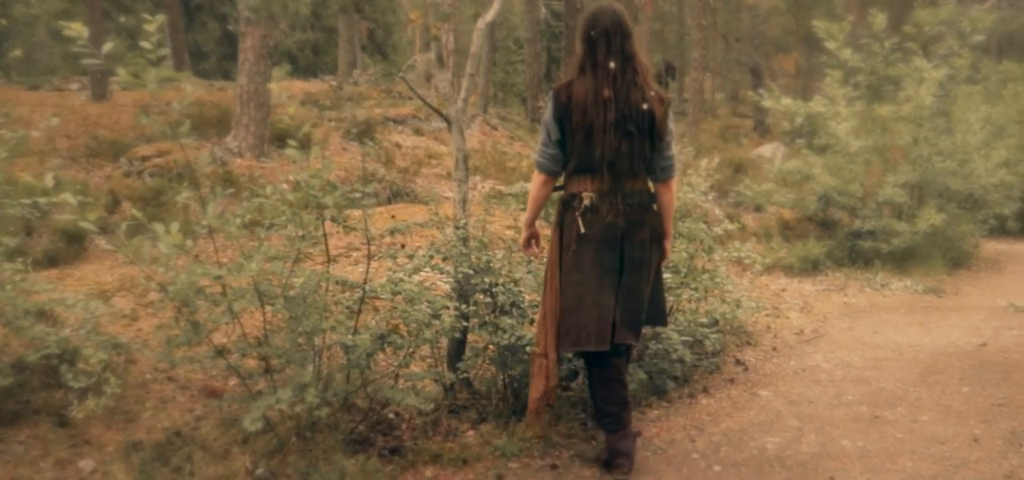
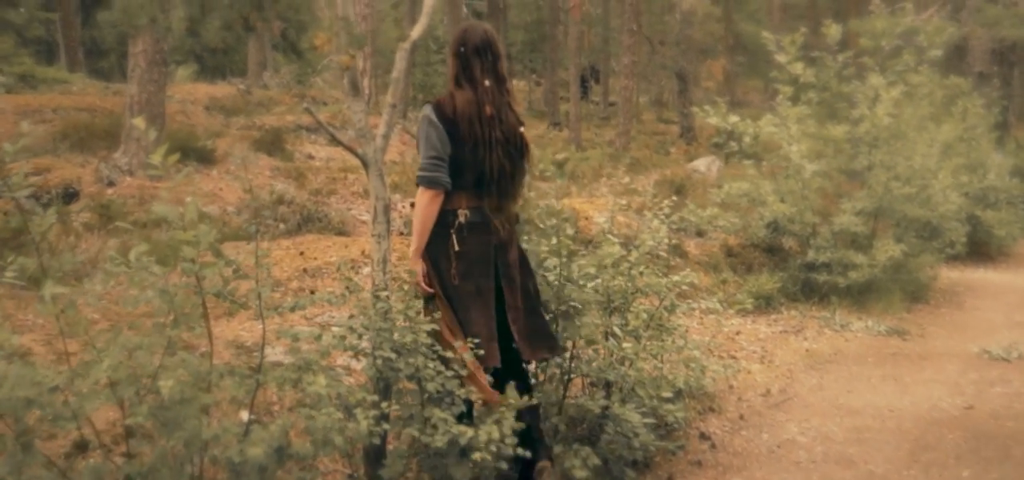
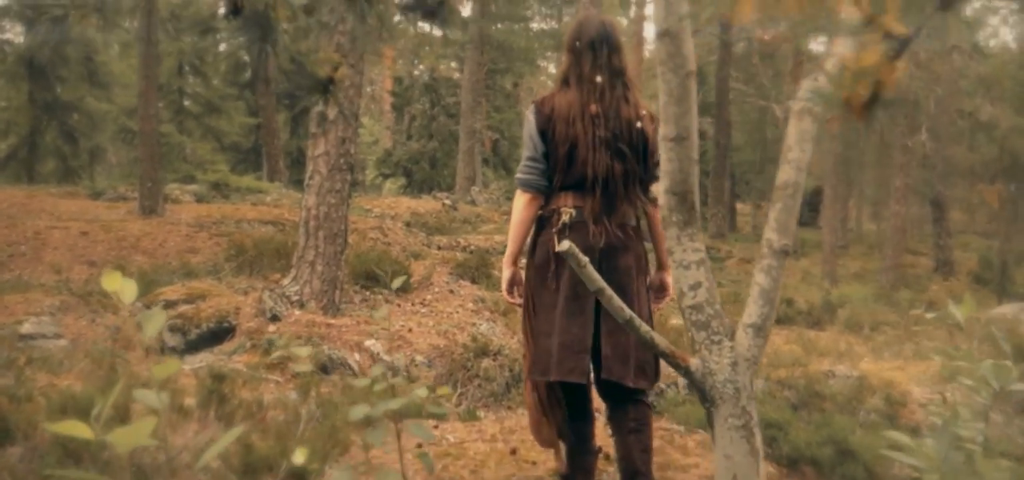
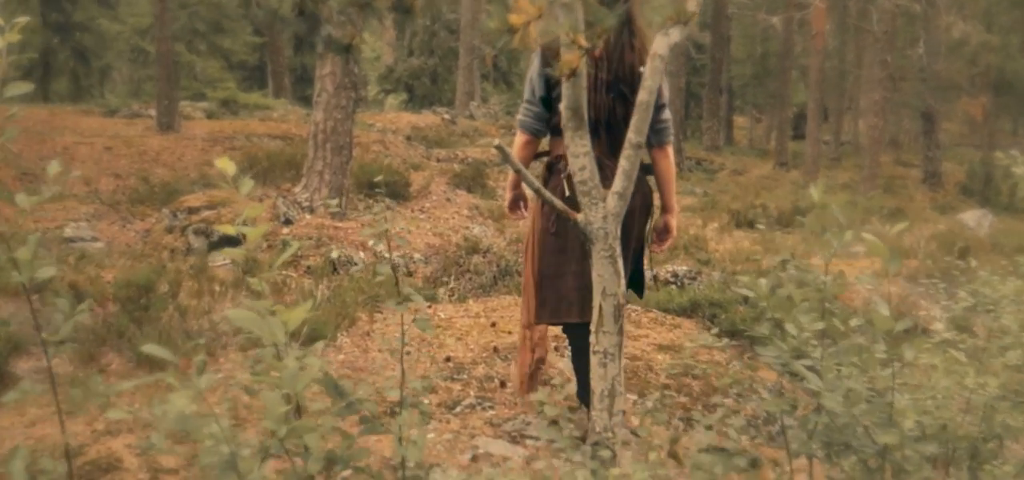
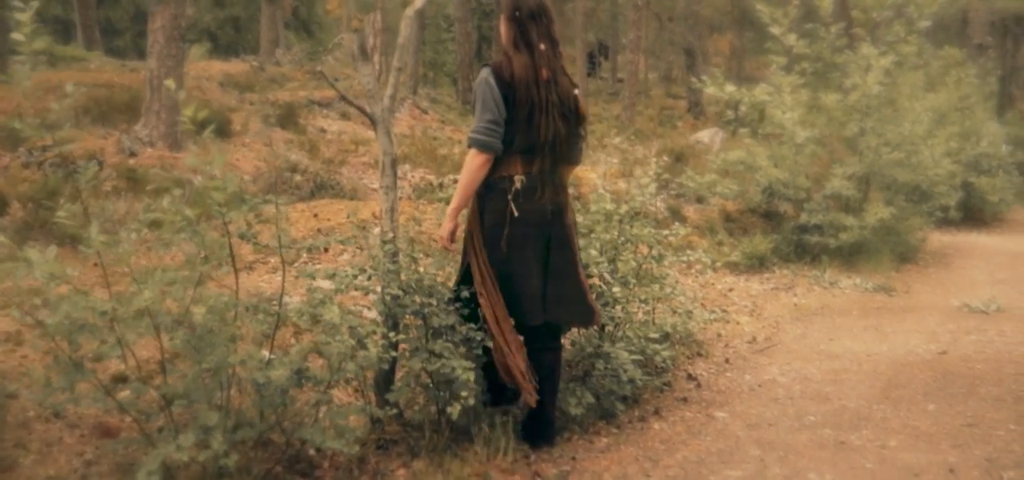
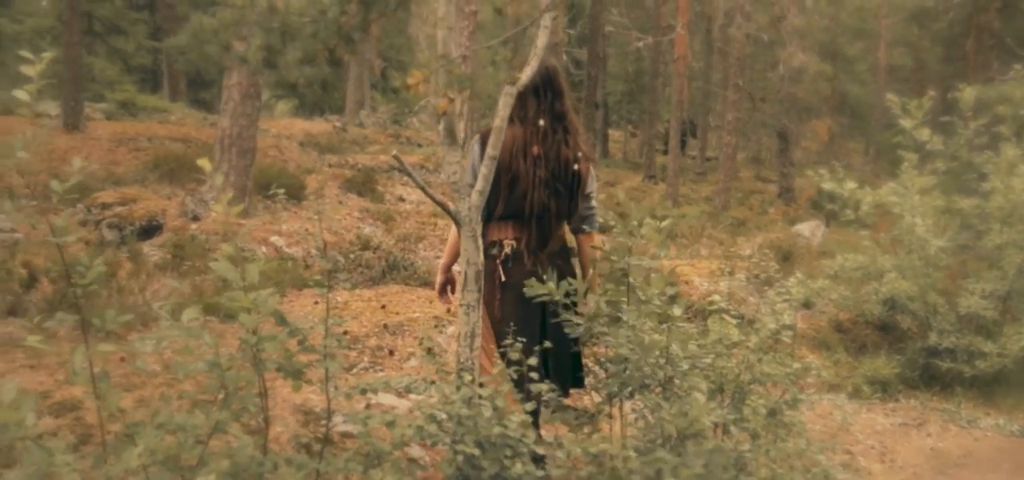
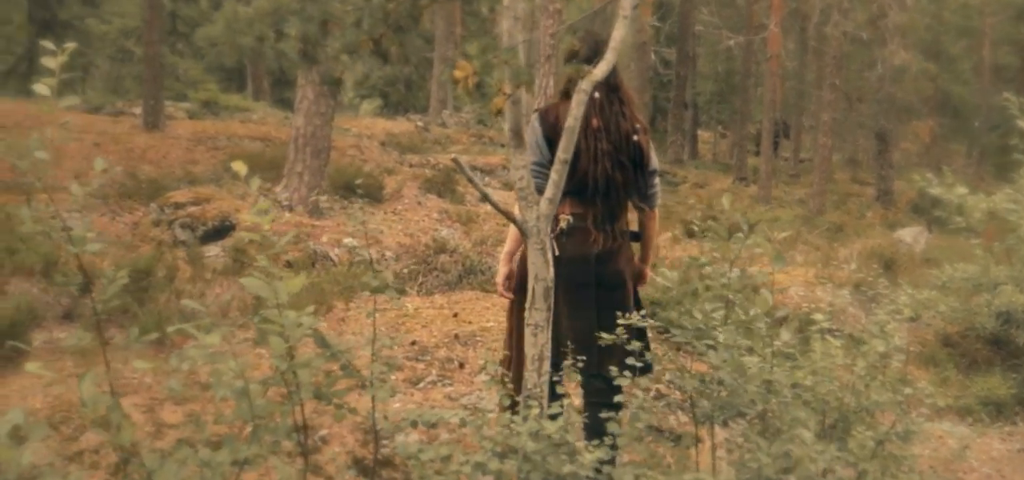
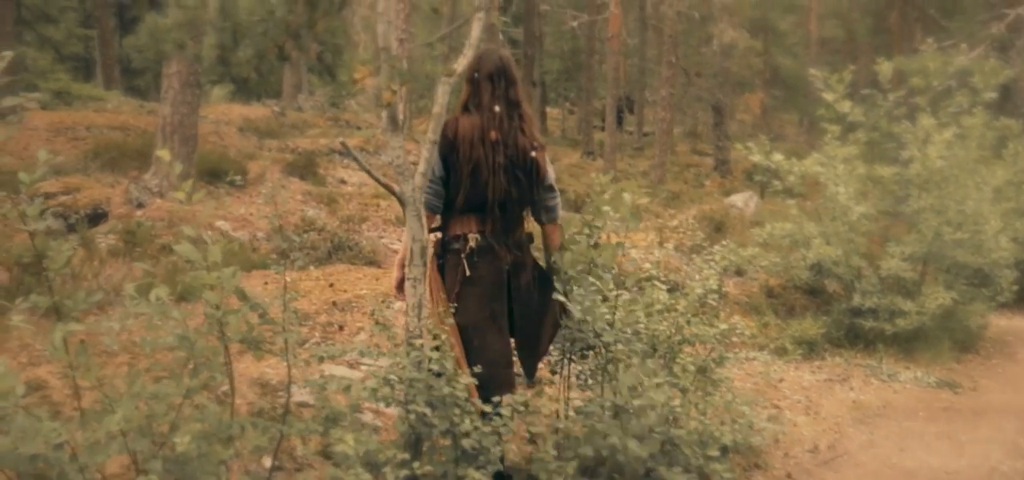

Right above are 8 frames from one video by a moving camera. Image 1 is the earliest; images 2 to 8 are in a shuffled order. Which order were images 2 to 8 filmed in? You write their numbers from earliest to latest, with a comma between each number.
5, 2, 8, 6, 7, 4, 3
